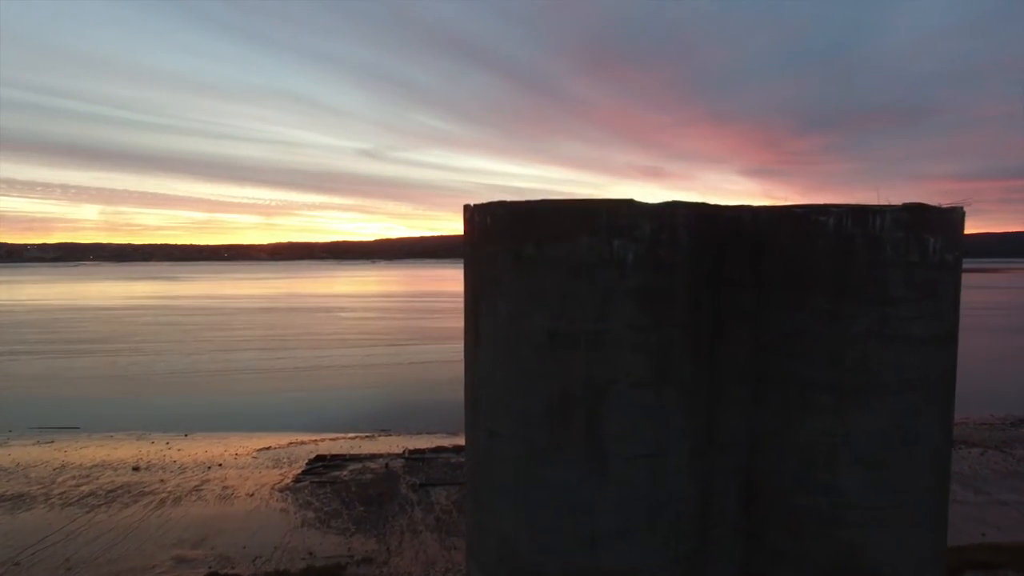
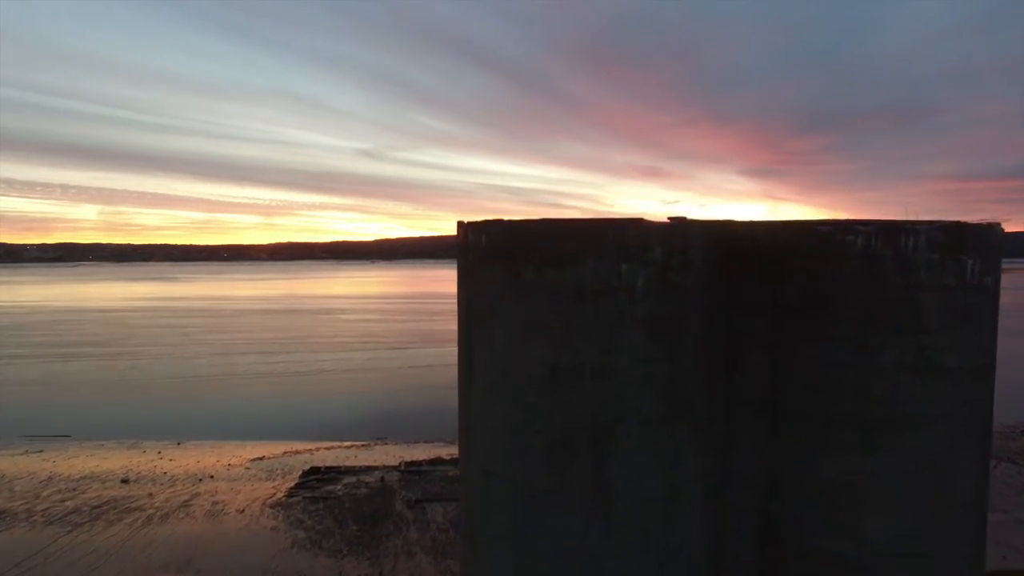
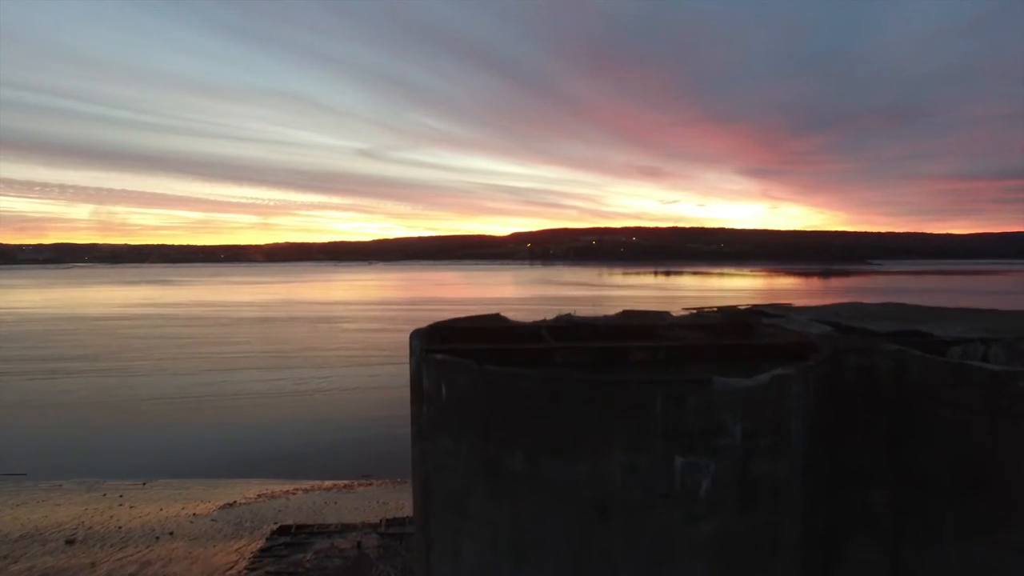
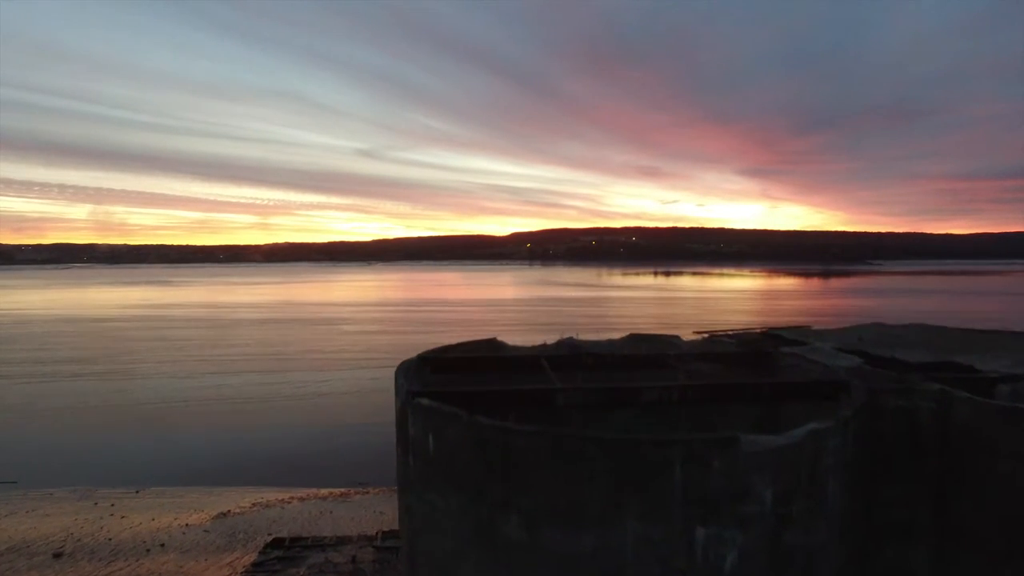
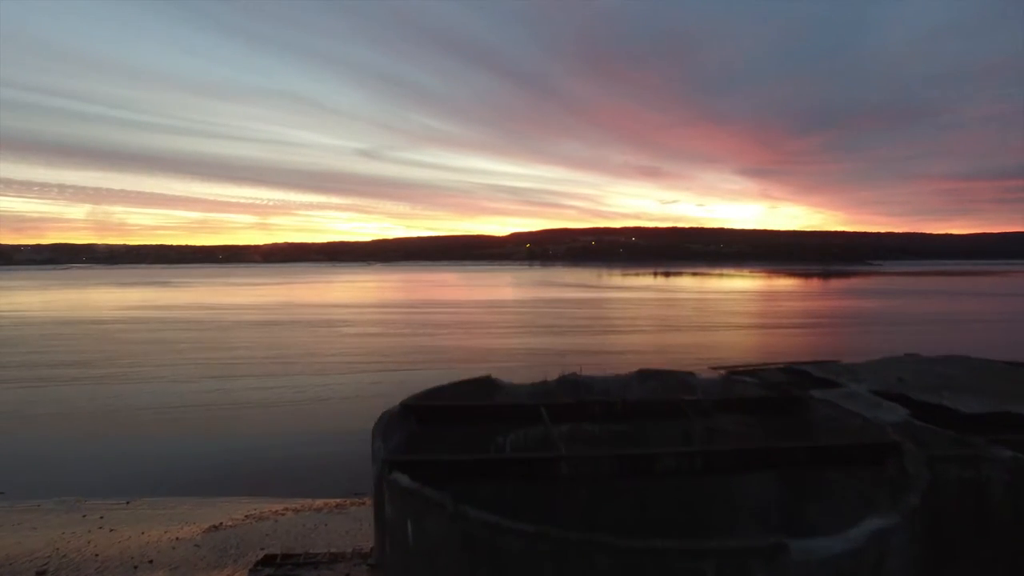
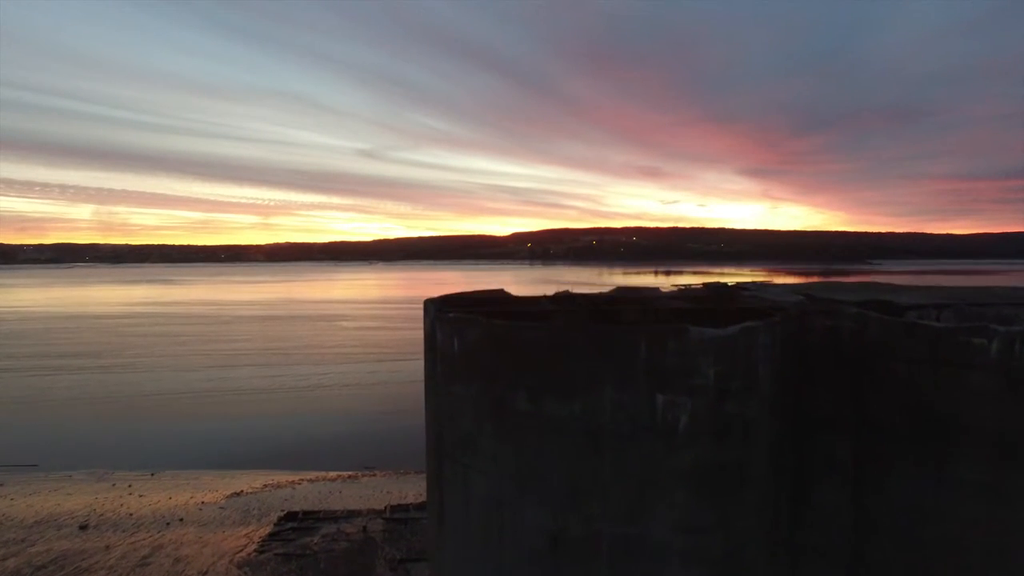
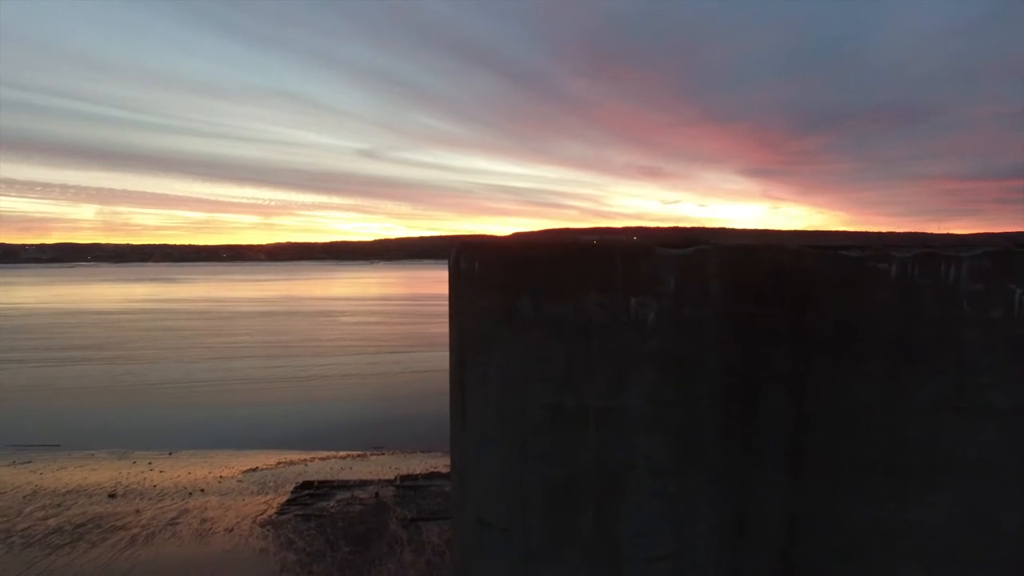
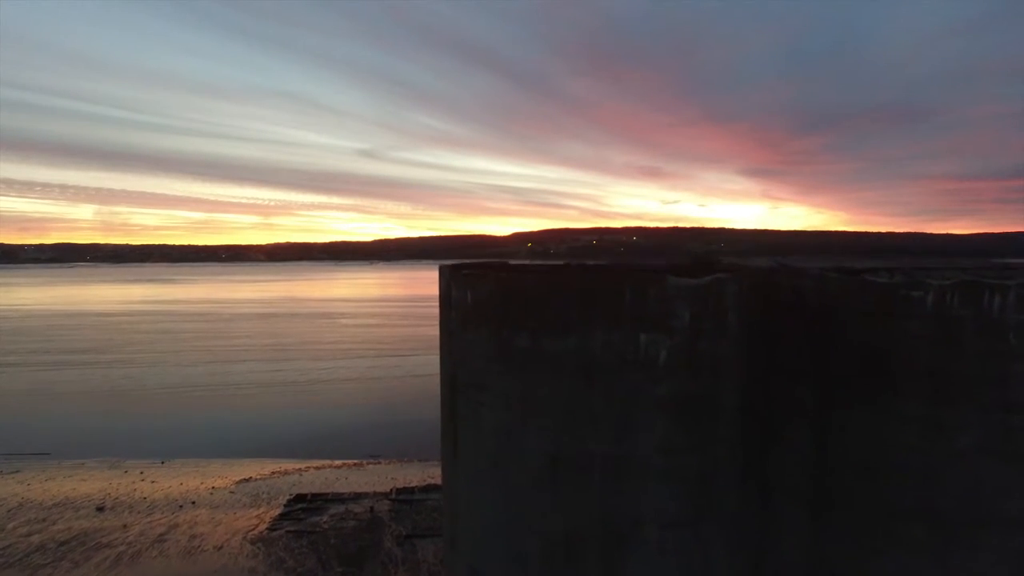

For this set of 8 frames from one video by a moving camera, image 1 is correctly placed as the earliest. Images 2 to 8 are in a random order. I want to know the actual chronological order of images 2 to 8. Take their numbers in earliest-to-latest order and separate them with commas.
2, 7, 8, 6, 3, 4, 5
